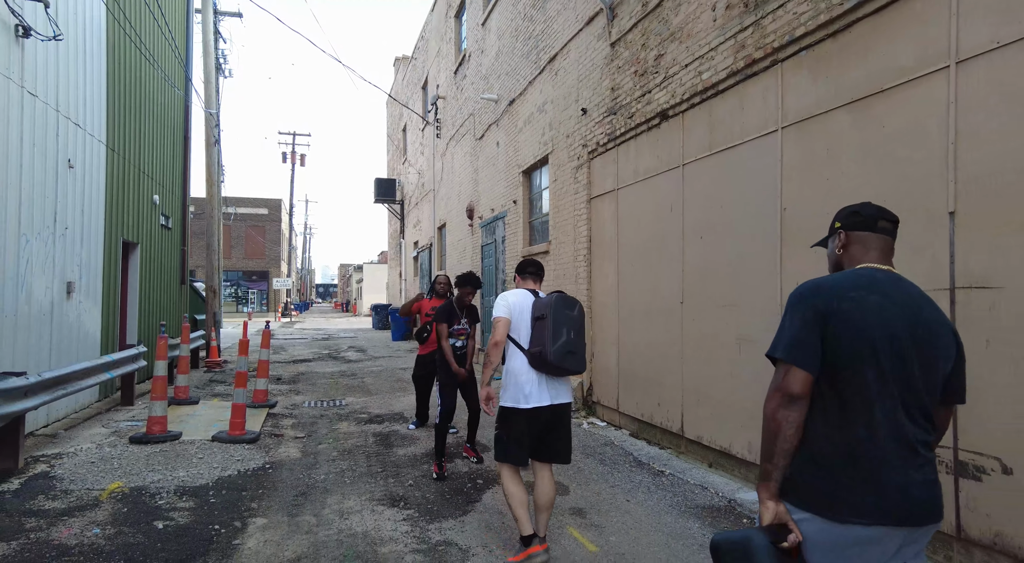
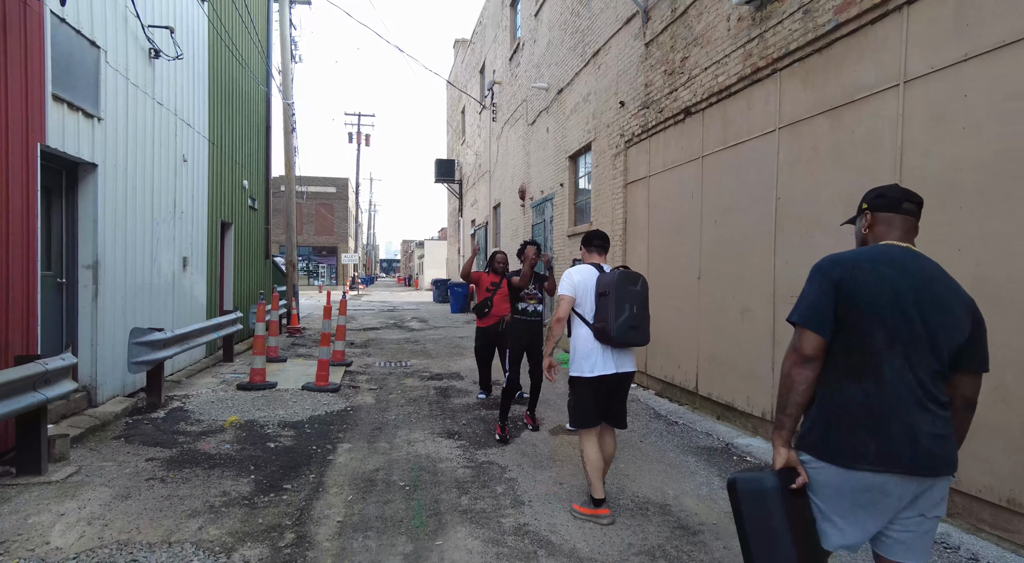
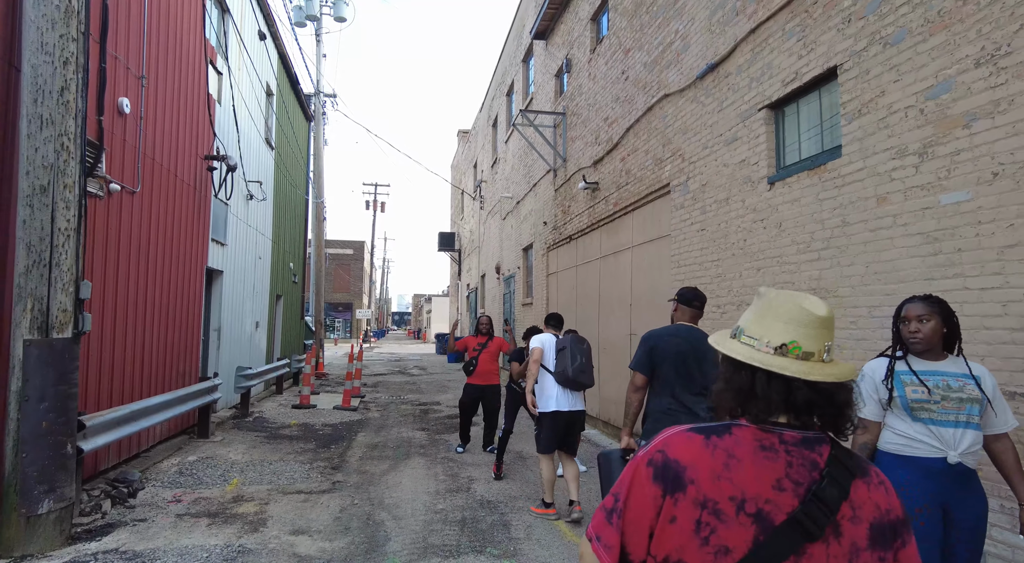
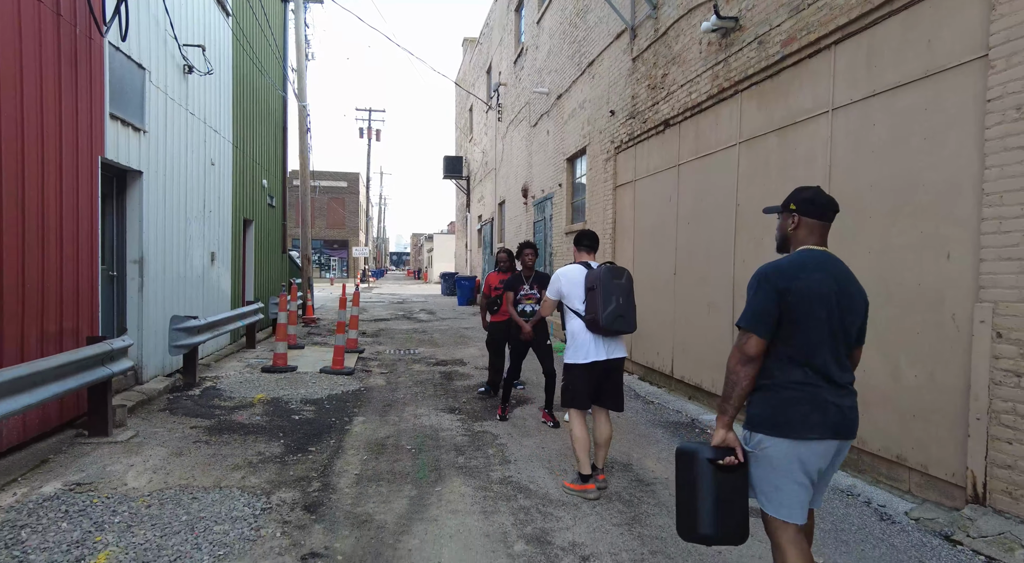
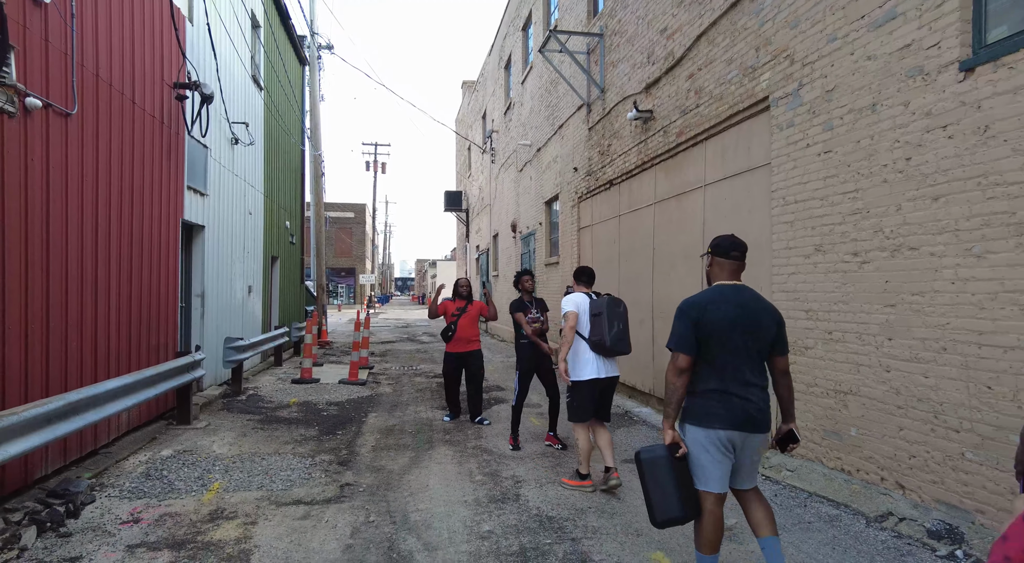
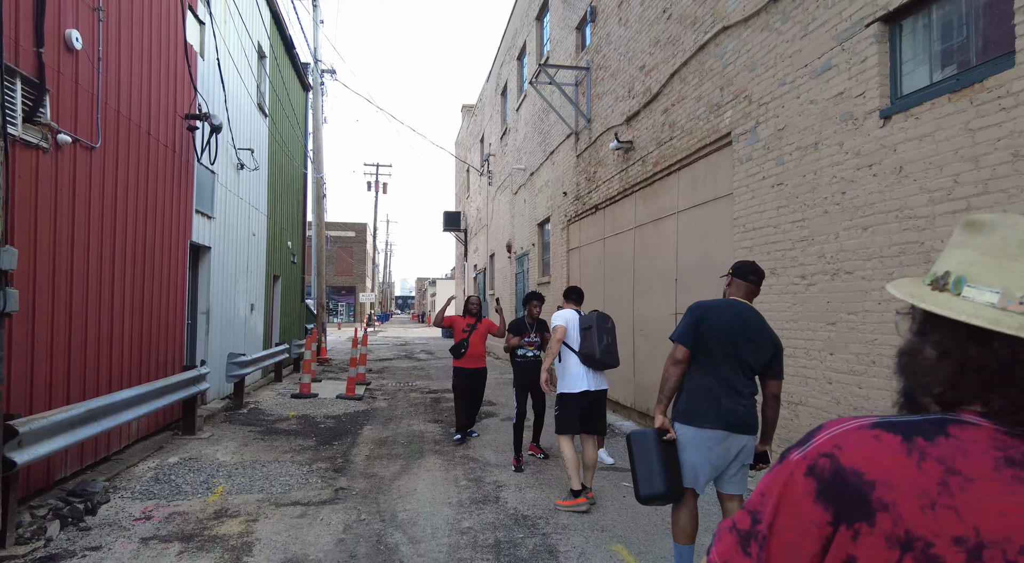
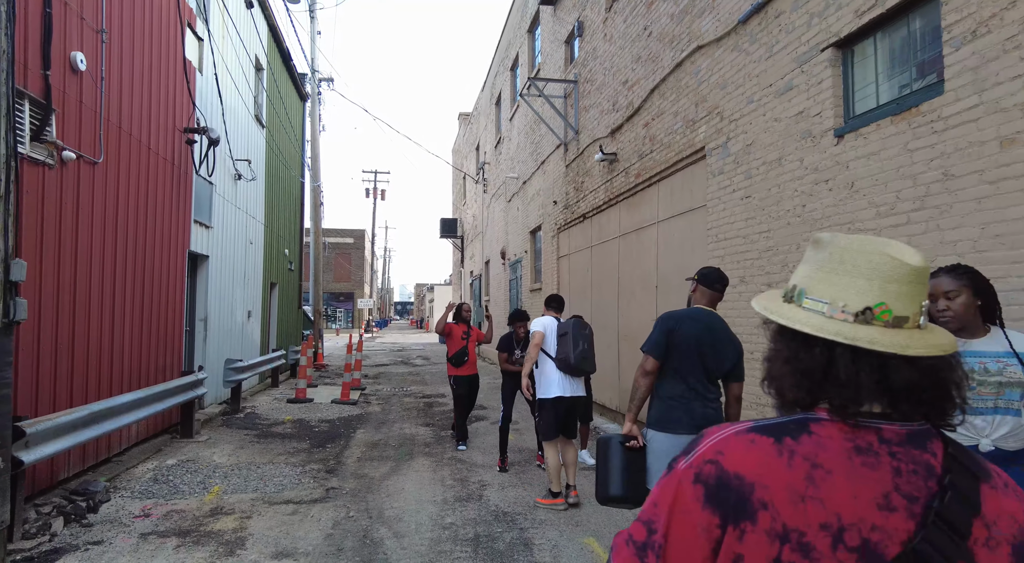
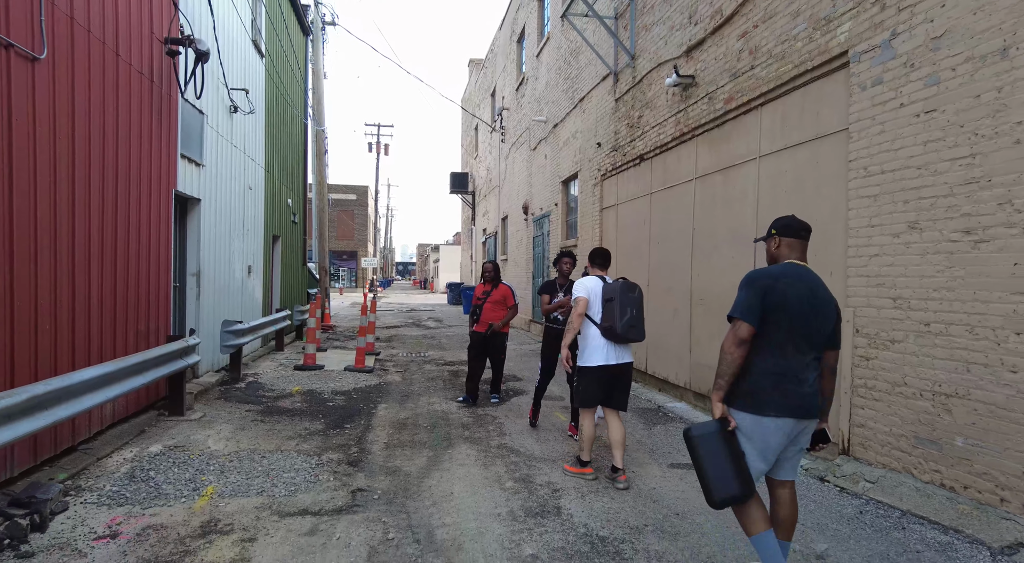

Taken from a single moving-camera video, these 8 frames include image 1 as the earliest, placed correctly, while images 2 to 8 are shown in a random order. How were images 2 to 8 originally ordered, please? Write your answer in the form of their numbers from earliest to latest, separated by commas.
2, 4, 8, 5, 6, 7, 3
